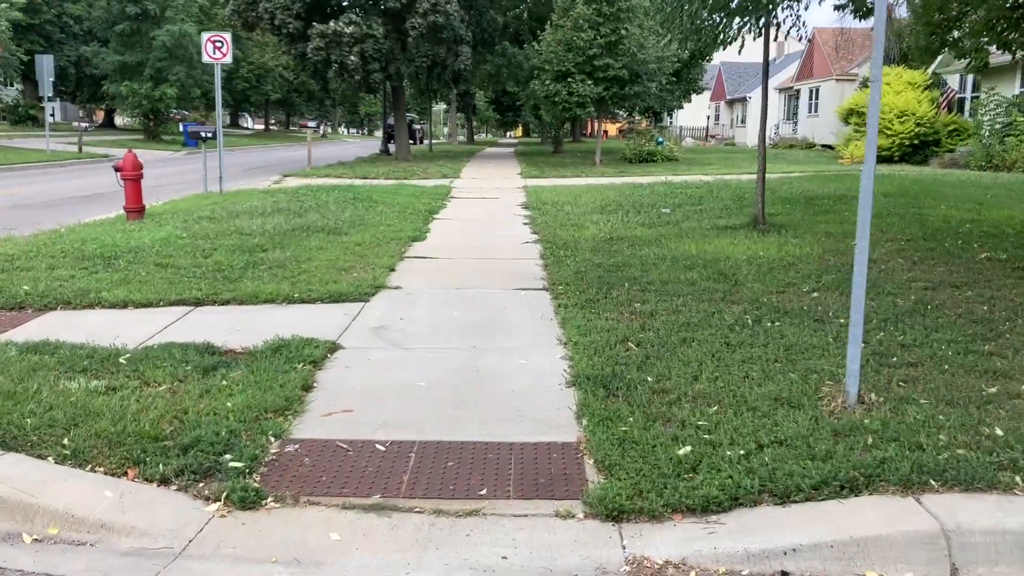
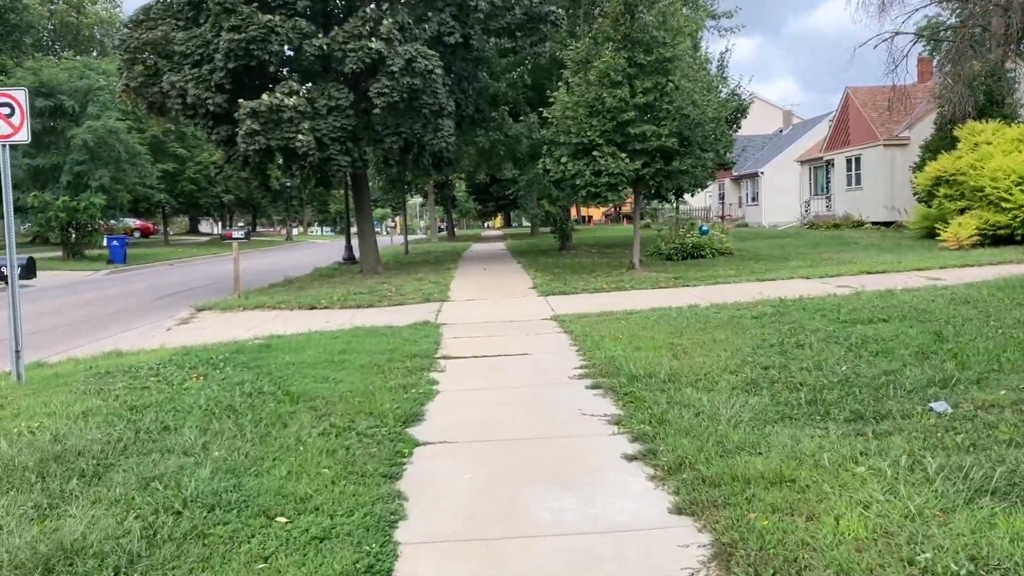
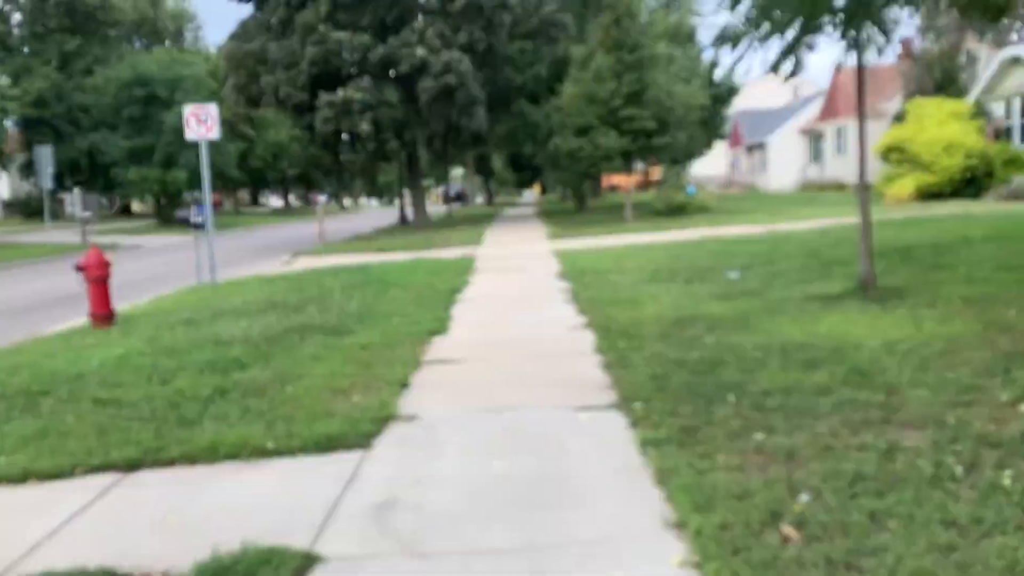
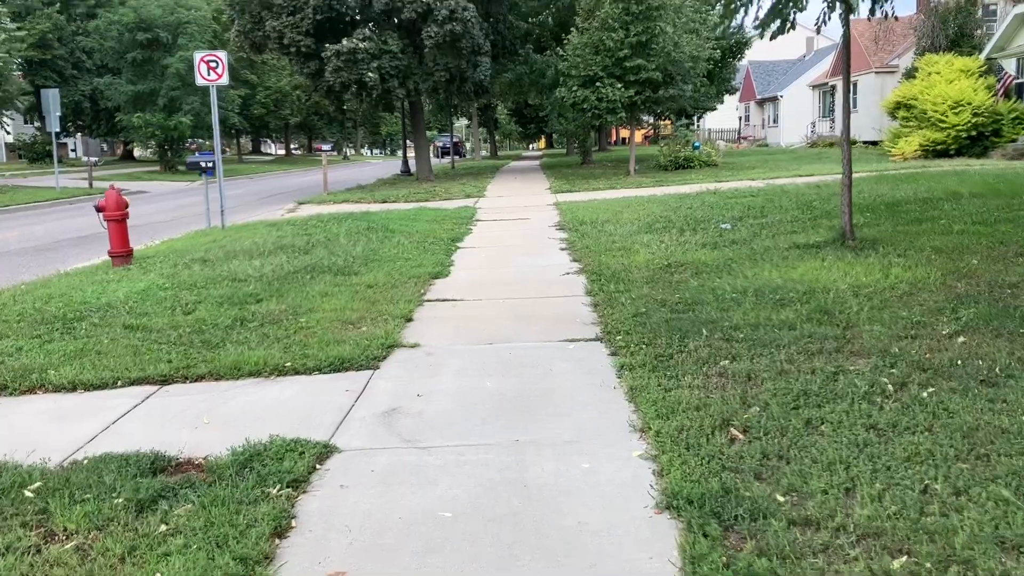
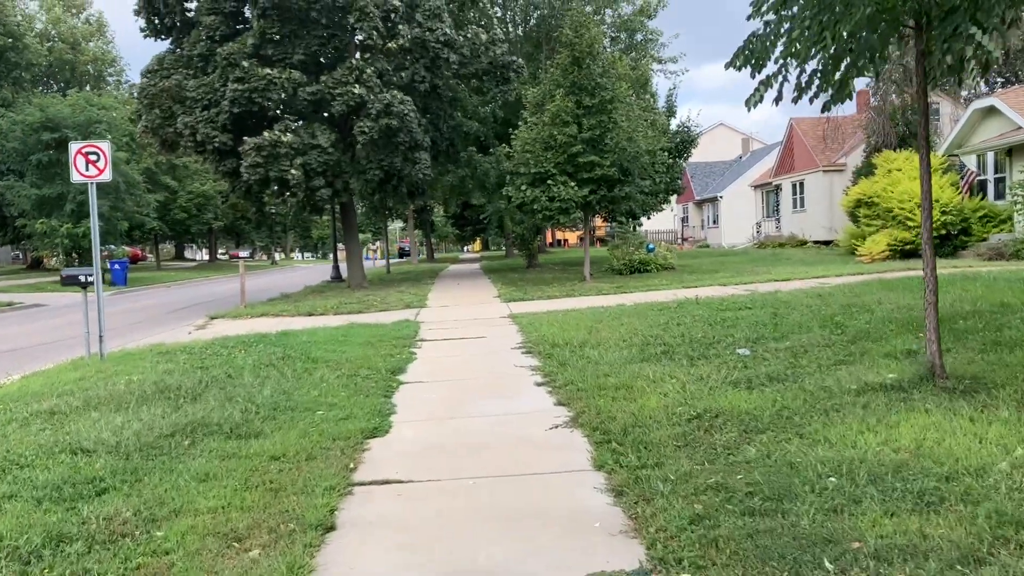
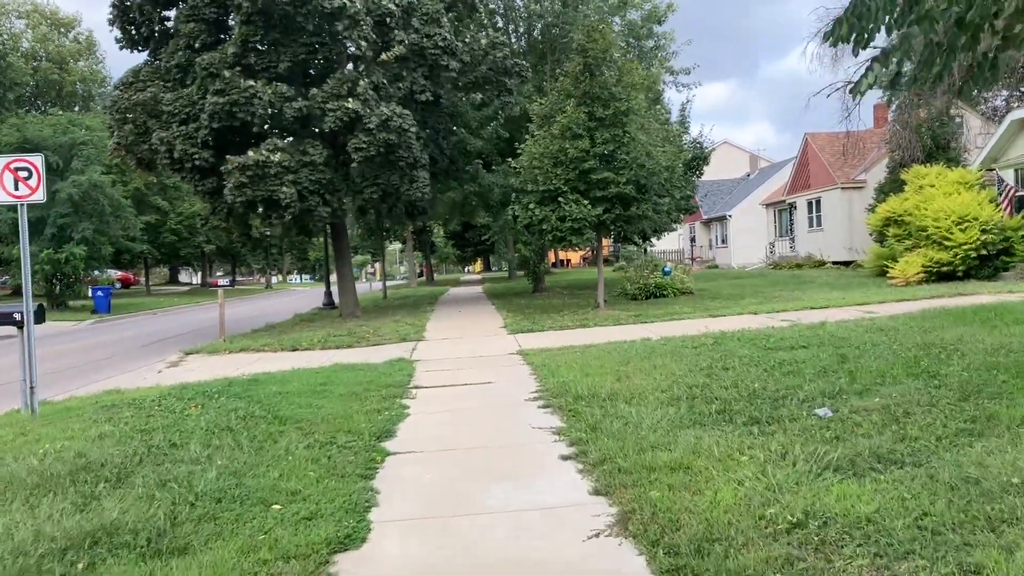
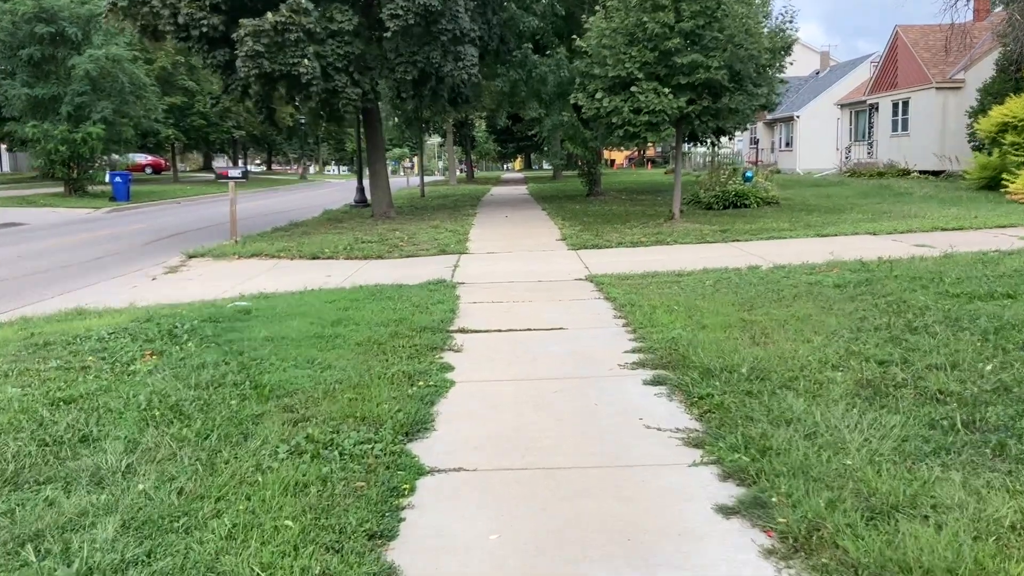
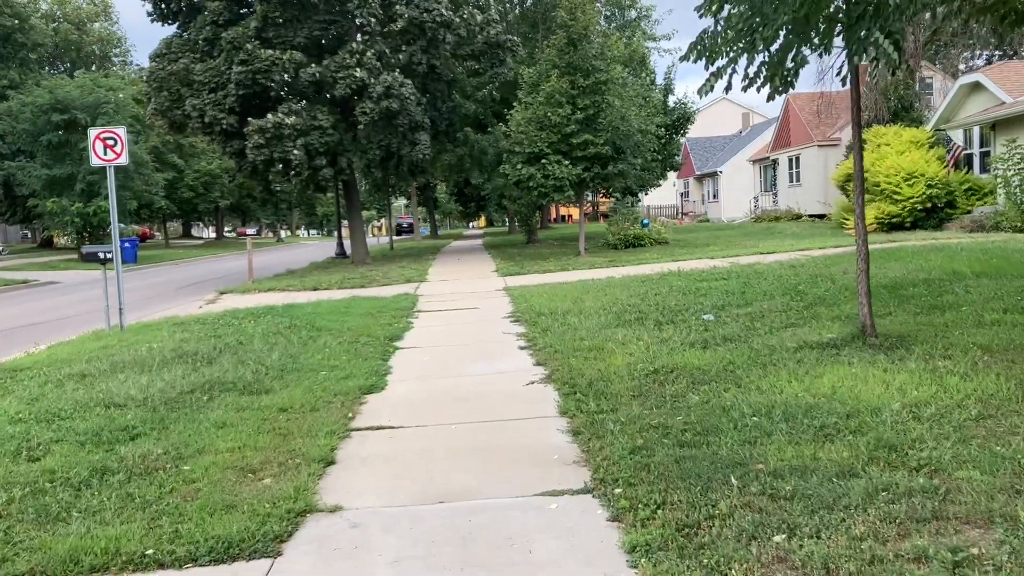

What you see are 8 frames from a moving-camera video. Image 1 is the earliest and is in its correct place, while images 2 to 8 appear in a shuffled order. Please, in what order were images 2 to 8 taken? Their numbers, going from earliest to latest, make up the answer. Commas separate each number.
4, 3, 8, 5, 6, 2, 7
